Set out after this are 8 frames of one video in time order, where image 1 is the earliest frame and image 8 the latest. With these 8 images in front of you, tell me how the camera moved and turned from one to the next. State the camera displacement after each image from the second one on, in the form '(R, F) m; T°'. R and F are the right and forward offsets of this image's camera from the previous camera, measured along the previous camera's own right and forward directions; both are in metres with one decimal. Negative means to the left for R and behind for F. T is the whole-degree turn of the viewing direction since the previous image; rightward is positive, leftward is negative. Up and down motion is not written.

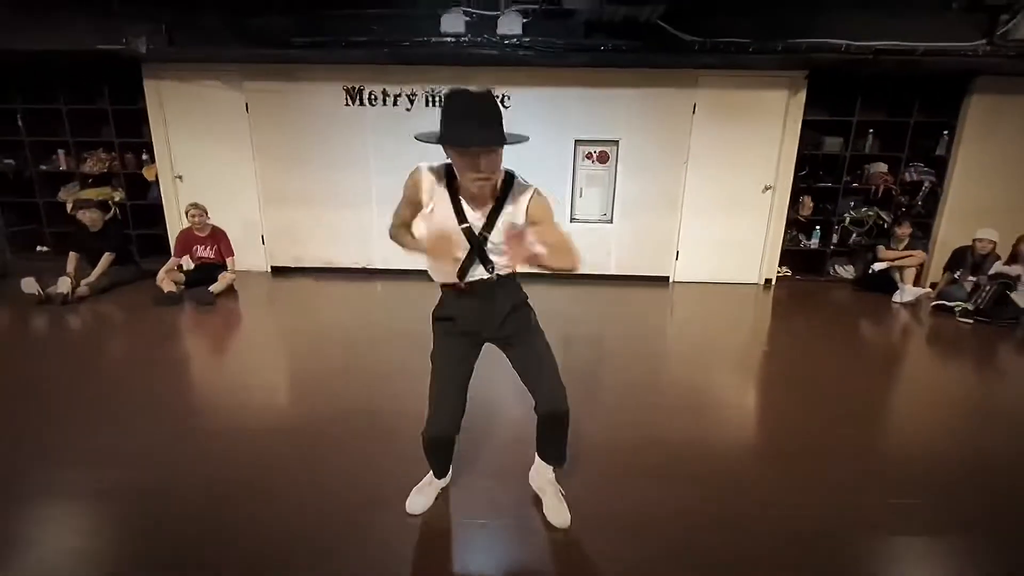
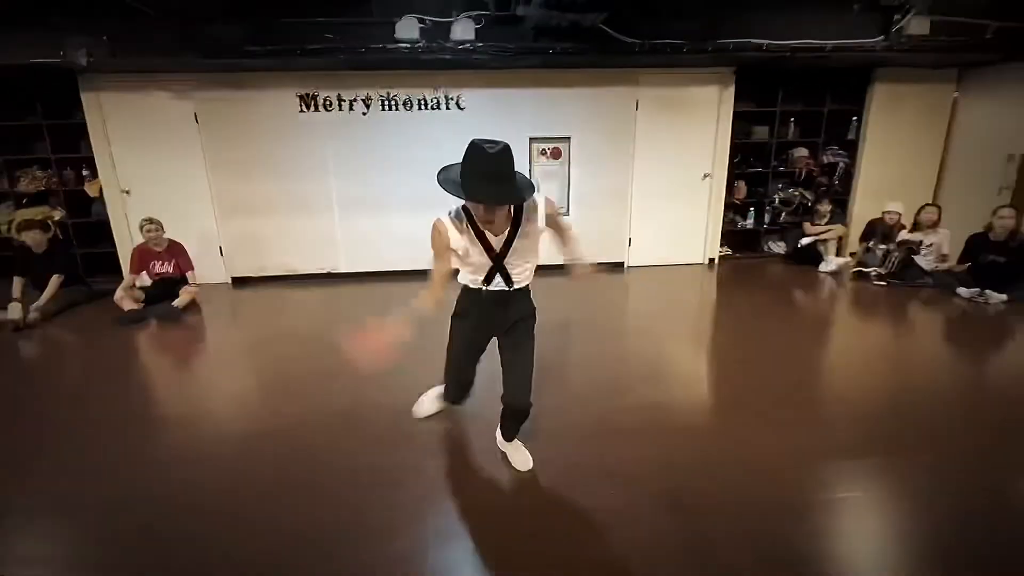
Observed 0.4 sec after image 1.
(-0.2, -0.2) m; +6°
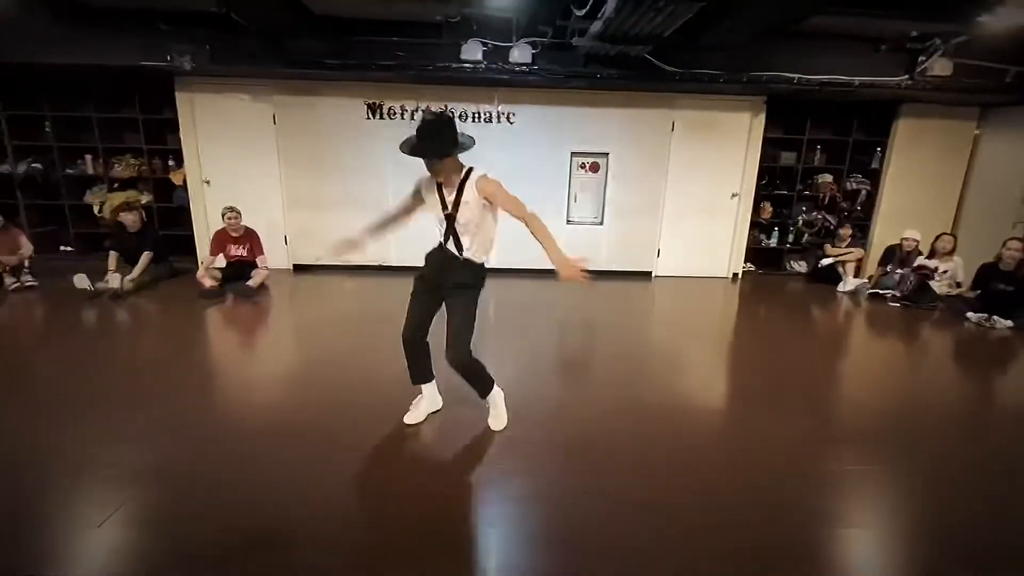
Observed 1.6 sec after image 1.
(-0.2, -0.4) m; -2°
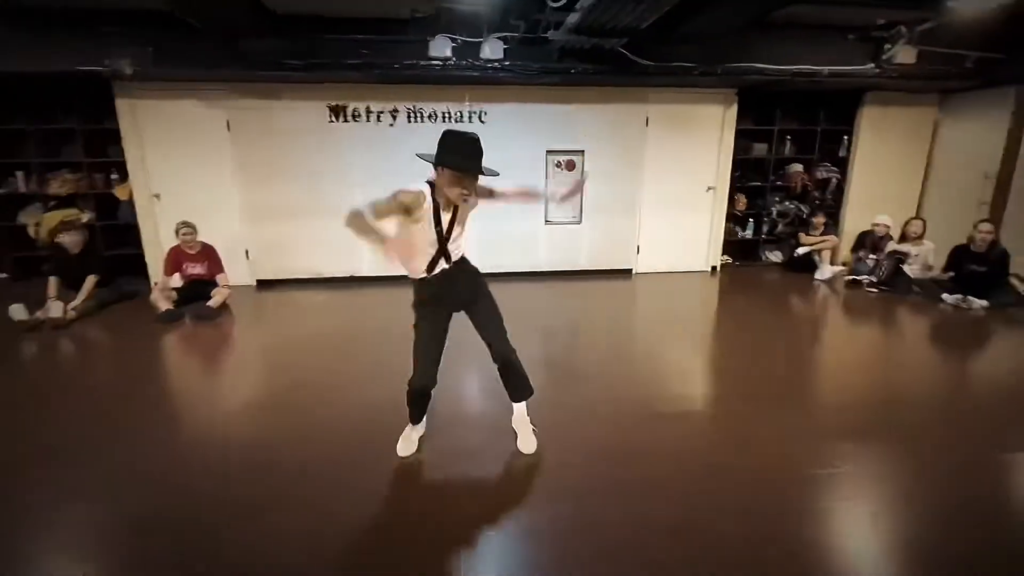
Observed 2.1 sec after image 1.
(-0.1, +0.2) m; +4°
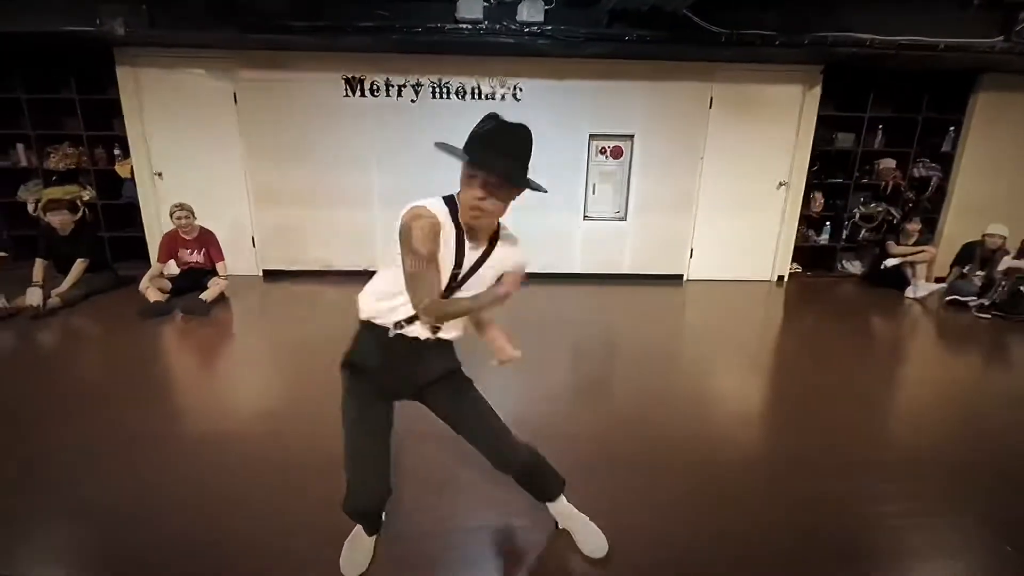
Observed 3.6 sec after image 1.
(0.0, +0.6) m; -4°
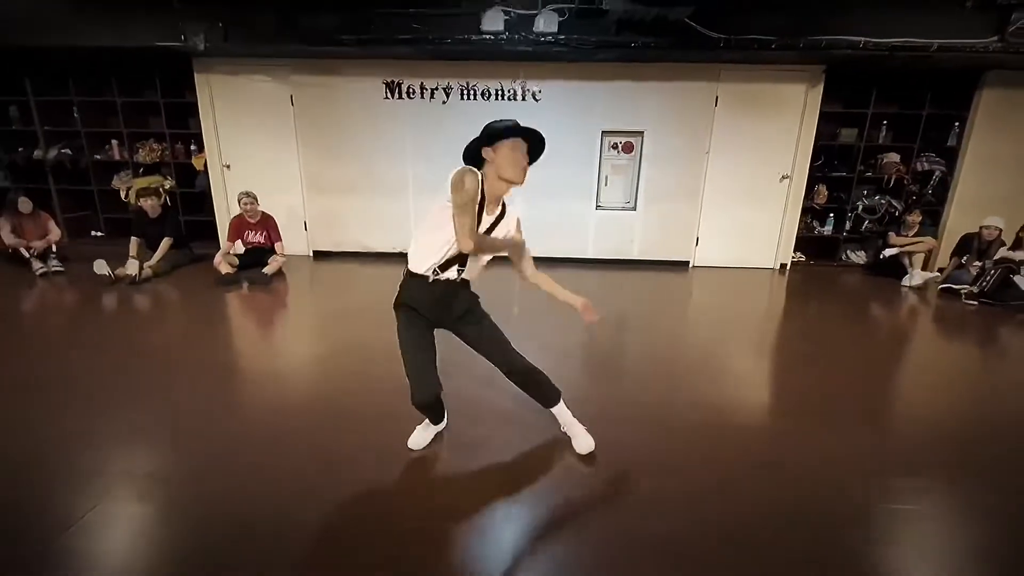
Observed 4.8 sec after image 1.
(+0.2, -0.5) m; -4°
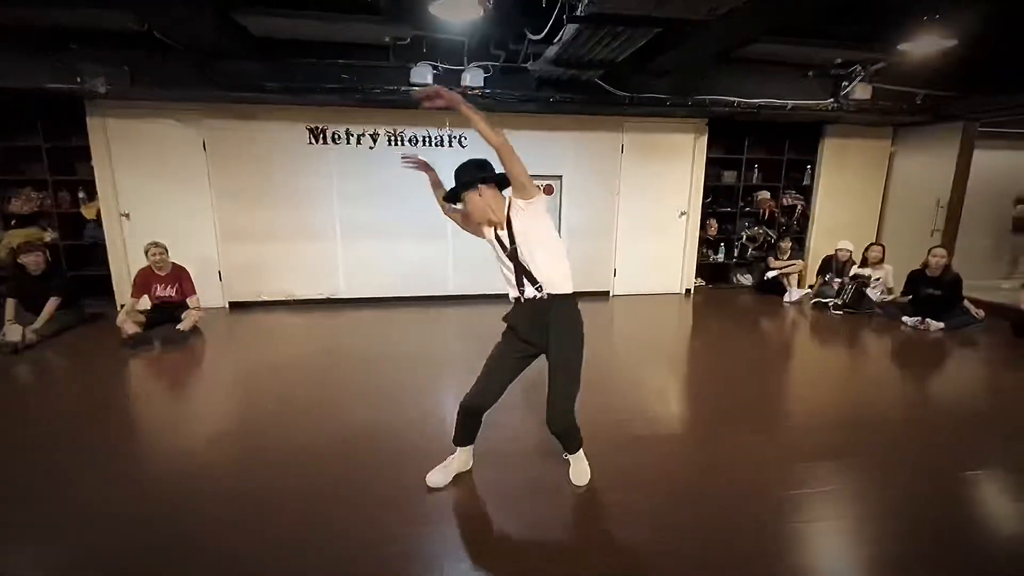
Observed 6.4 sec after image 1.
(-0.3, -0.1) m; +11°
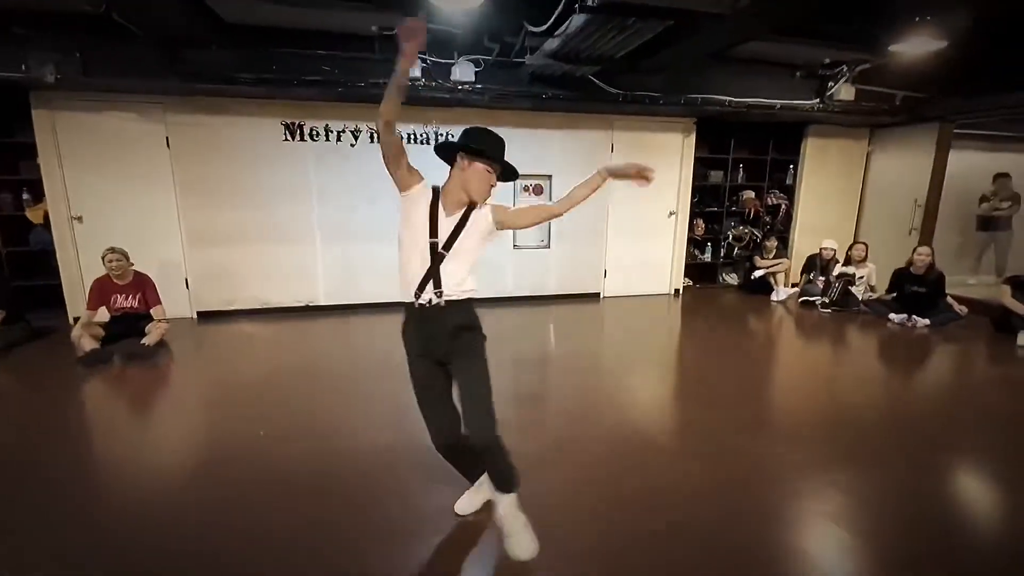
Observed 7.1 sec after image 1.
(-0.3, +0.2) m; +4°
